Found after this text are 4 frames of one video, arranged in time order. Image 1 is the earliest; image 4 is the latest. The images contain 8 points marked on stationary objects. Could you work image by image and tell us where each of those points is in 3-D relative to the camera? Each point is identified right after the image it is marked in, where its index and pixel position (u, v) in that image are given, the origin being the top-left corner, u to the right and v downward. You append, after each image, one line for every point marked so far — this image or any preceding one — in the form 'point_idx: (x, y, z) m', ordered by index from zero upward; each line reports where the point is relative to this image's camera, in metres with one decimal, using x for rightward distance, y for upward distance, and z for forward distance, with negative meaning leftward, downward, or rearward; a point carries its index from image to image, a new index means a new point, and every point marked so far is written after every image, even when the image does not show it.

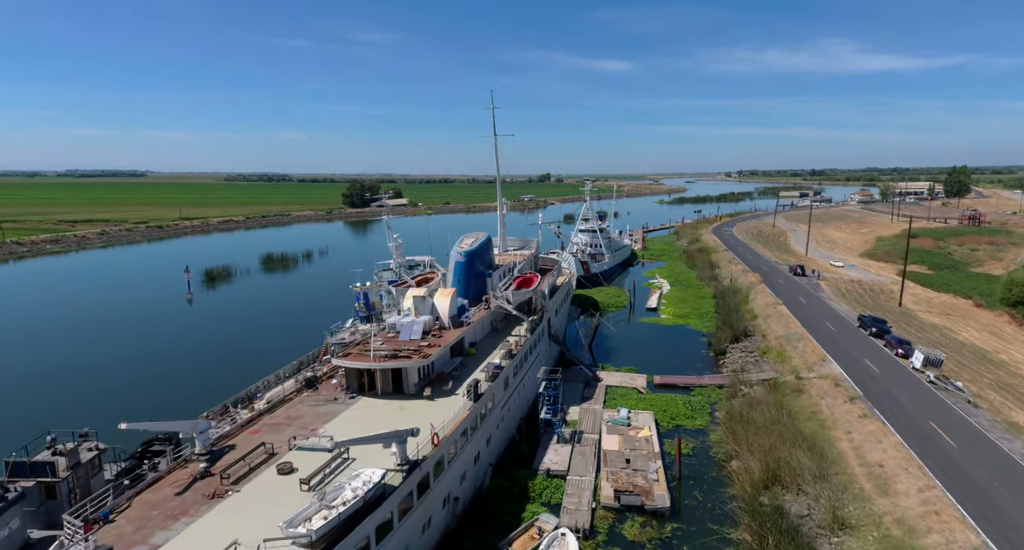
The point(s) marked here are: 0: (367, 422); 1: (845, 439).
0: (-4.0, -4.0, +14.9) m
1: (+10.9, -5.4, +17.7) m
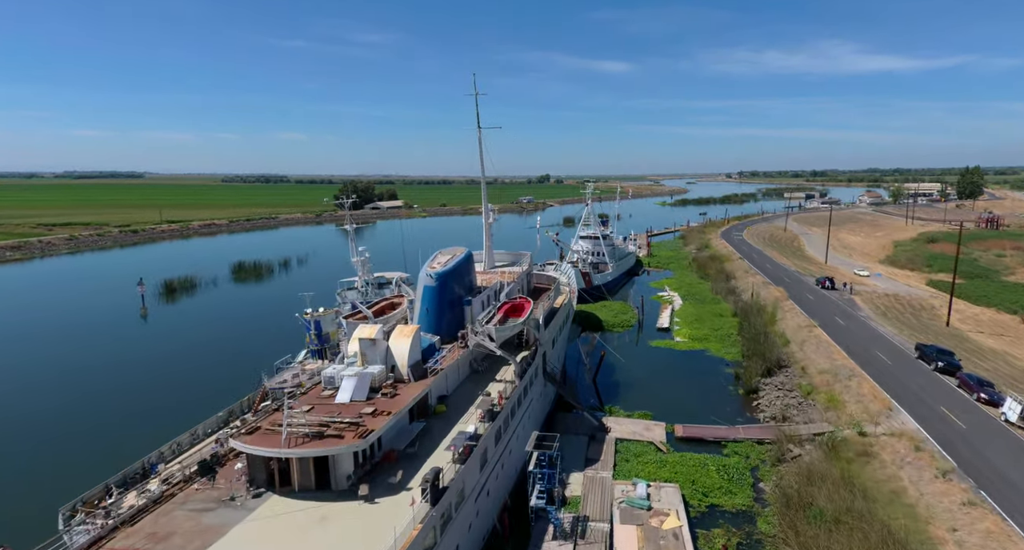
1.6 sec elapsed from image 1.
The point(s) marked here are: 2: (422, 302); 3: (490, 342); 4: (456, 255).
0: (-4.5, -4.9, +10.0) m
1: (+10.3, -6.3, +12.8) m
2: (-3.0, -0.9, +18.2) m
3: (-0.7, -2.1, +17.0) m
4: (-2.0, +0.7, +19.6) m
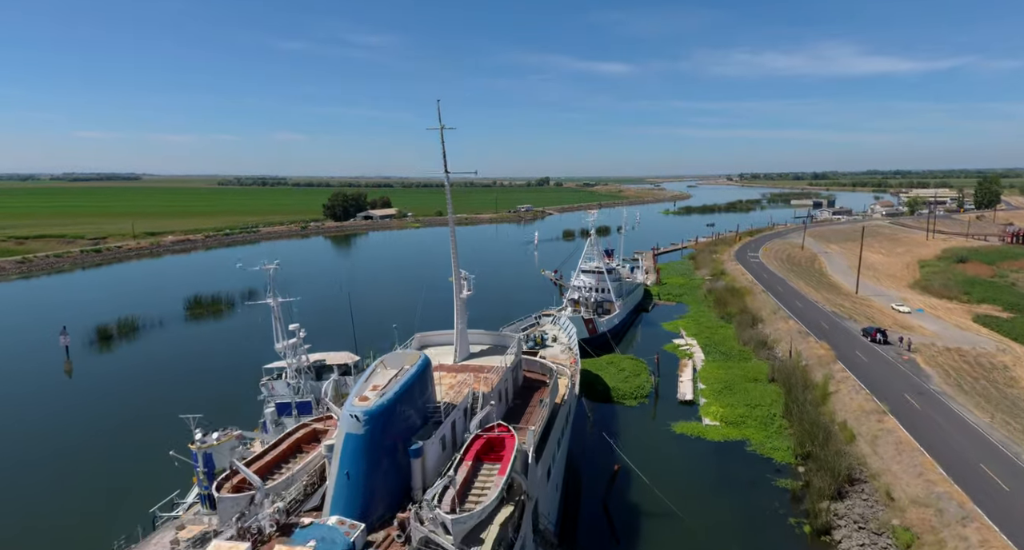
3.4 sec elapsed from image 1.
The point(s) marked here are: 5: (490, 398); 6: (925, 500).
0: (-5.1, -7.9, +3.6) m
1: (+9.7, -9.3, +6.4) m
2: (-3.6, -3.9, +11.8) m
3: (-1.3, -5.1, +10.6) m
4: (-2.6, -2.3, +13.2) m
5: (-0.7, -3.5, +15.4) m
6: (+13.1, -7.2, +17.2) m
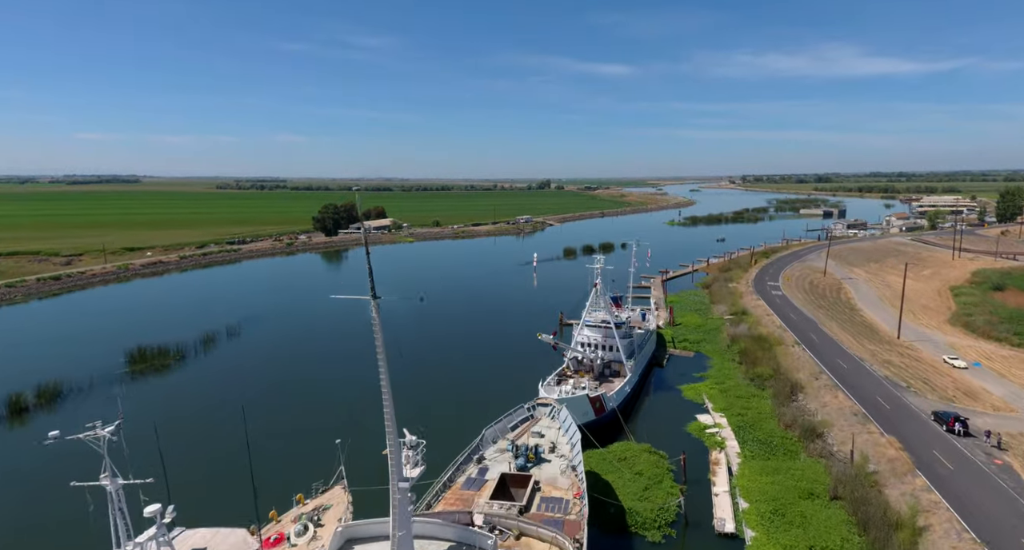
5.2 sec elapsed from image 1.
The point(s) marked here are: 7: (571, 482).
0: (-5.7, -11.5, -2.9) m
1: (+9.1, -12.9, -0.1) m
2: (-4.2, -7.5, +5.3) m
3: (-1.9, -8.7, +4.1) m
4: (-3.2, -5.9, +6.7) m
5: (-1.3, -7.1, +9.0) m
6: (+12.5, -10.7, +10.7) m
7: (+2.1, -7.3, +19.5) m
